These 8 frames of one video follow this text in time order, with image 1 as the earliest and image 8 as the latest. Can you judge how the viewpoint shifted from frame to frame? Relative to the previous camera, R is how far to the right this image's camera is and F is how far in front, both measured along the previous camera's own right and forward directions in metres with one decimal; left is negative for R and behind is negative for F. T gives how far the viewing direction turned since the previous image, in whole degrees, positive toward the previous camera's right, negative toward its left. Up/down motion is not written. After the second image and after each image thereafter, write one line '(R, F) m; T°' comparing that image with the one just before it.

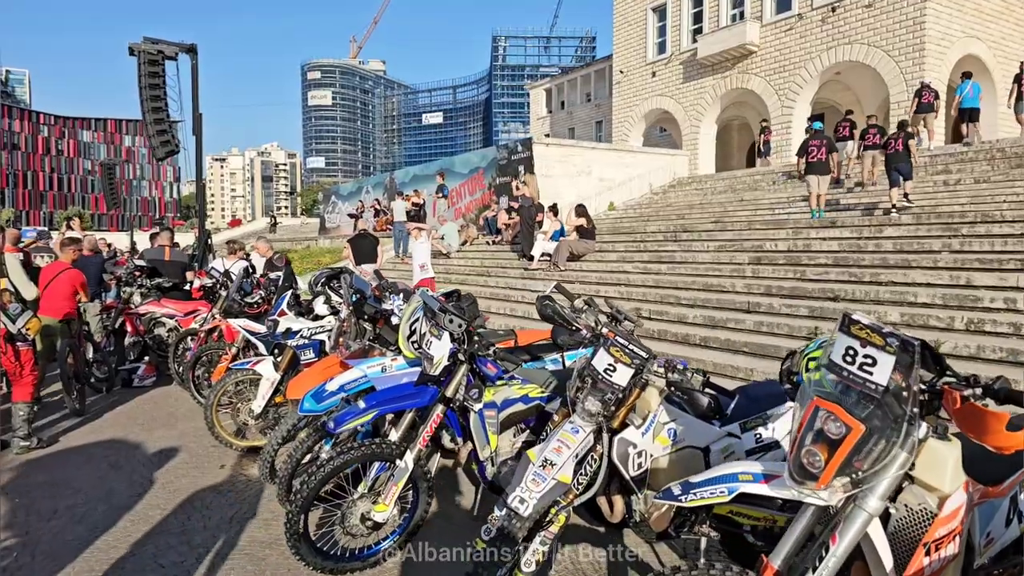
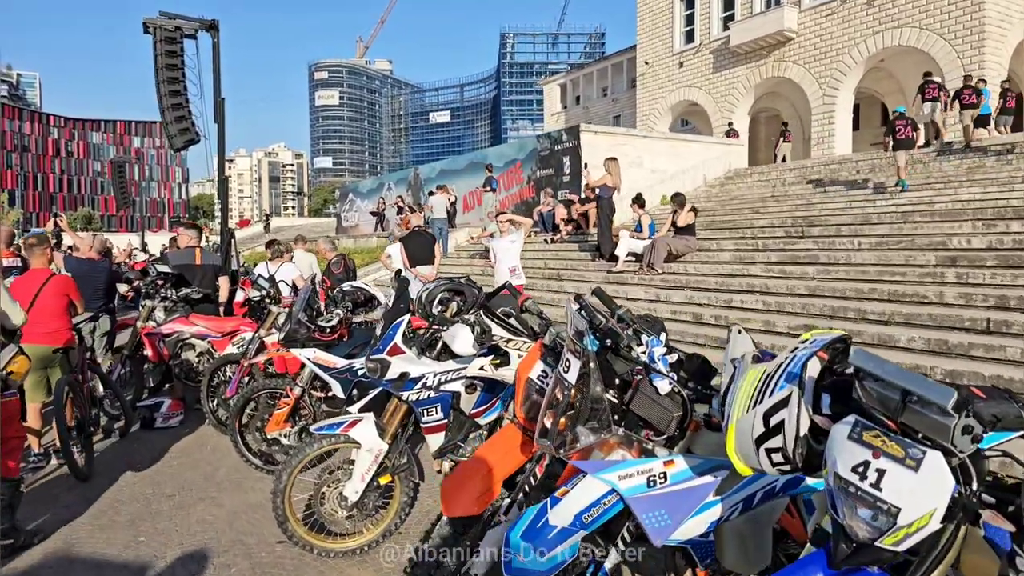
(-1.1, +1.9) m; -1°
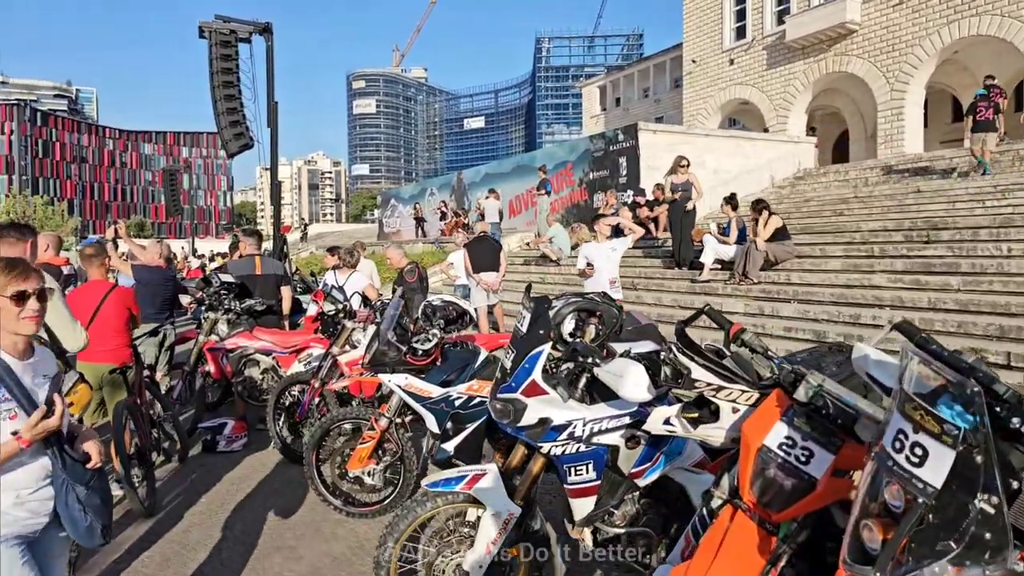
(-0.5, +0.8) m; -3°
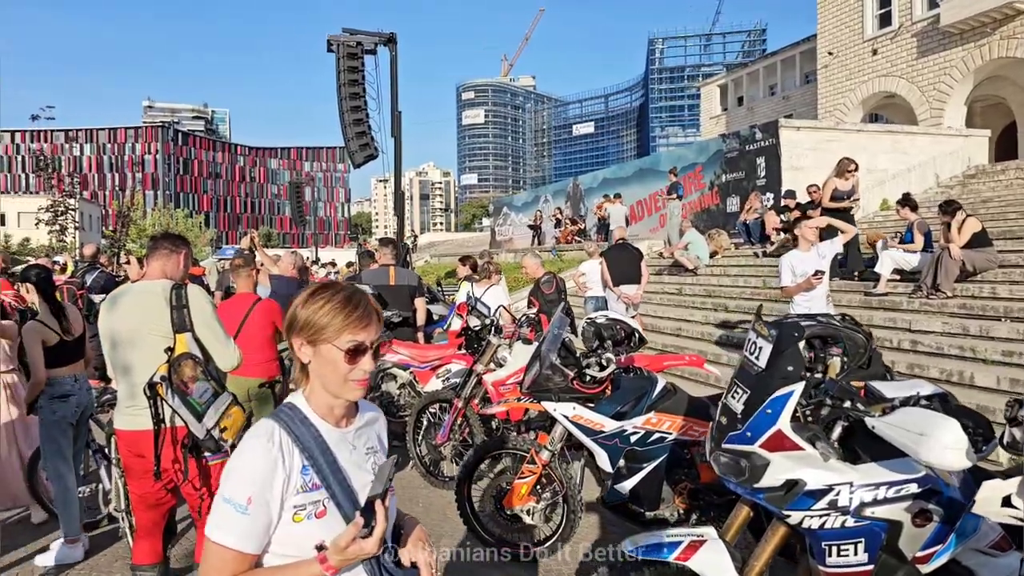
(-0.4, +0.5) m; -9°
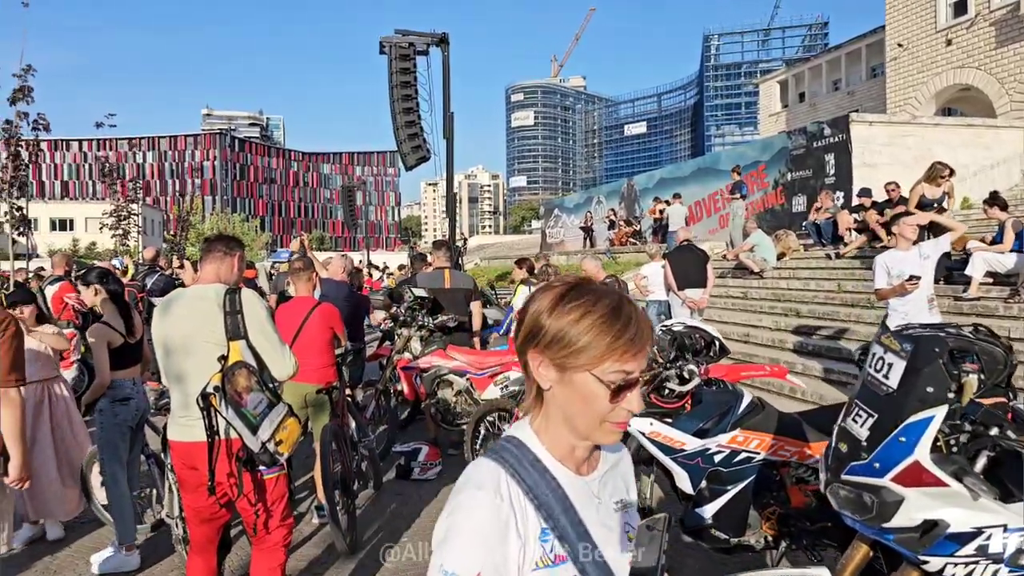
(-0.1, +0.3) m; -4°
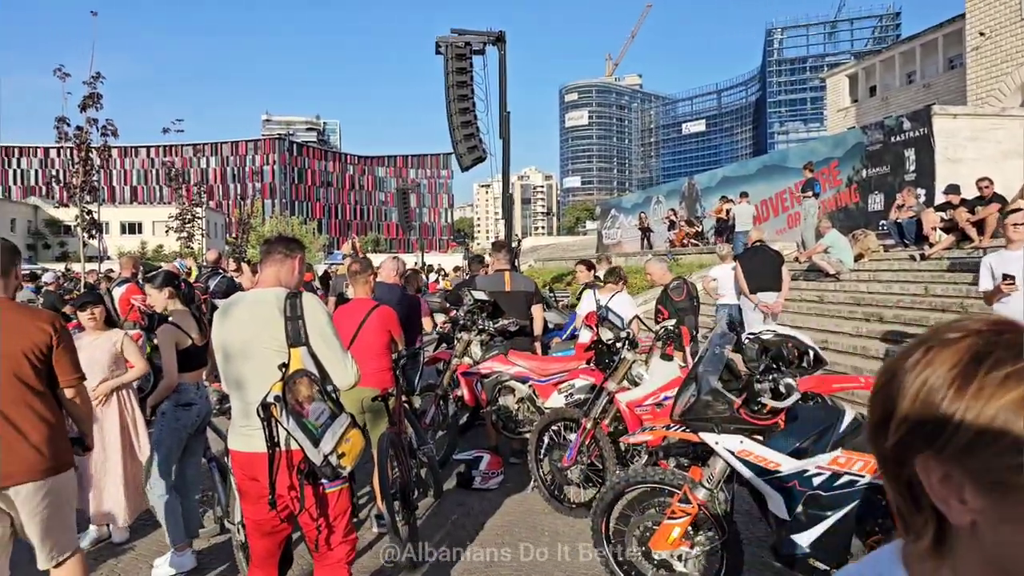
(-0.1, +0.2) m; -4°
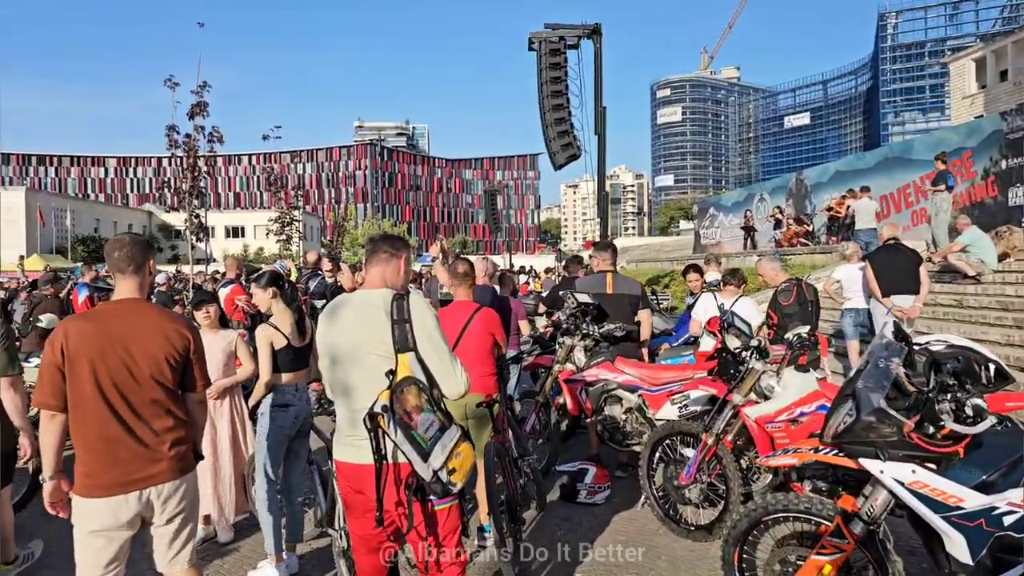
(-0.2, +0.3) m; -7°
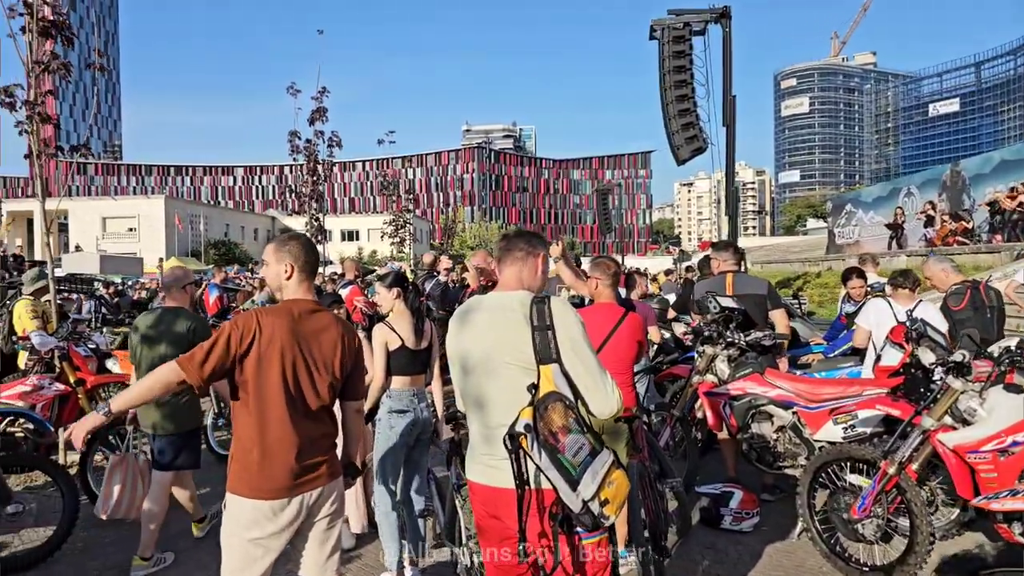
(-0.2, +0.4) m; -9°
